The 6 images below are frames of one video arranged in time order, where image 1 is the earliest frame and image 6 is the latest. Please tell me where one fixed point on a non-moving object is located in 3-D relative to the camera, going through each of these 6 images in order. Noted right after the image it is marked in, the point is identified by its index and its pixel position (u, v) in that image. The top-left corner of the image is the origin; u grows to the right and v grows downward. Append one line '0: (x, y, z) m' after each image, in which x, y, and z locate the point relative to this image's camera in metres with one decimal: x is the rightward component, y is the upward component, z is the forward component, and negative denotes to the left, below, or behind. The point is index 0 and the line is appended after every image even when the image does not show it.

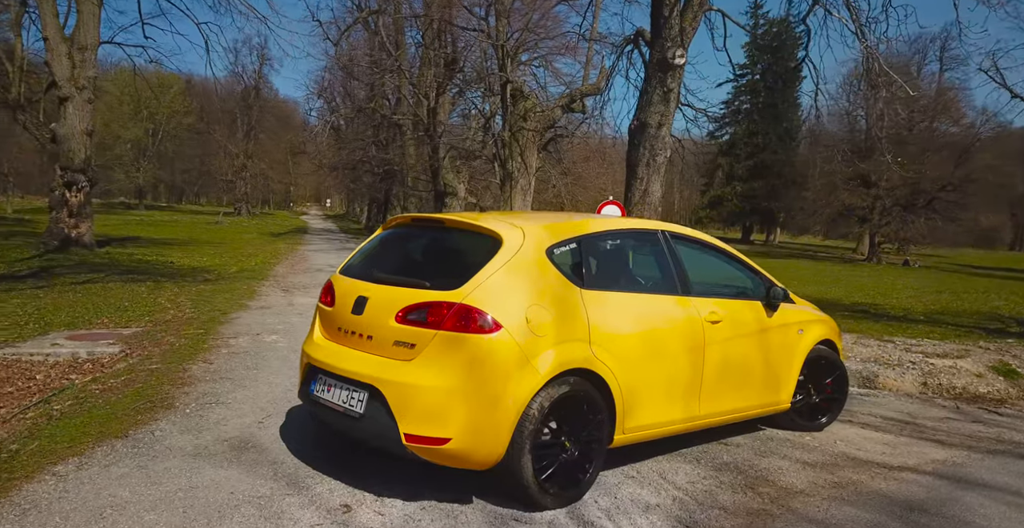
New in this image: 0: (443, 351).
0: (-0.3, -0.4, +2.6) m
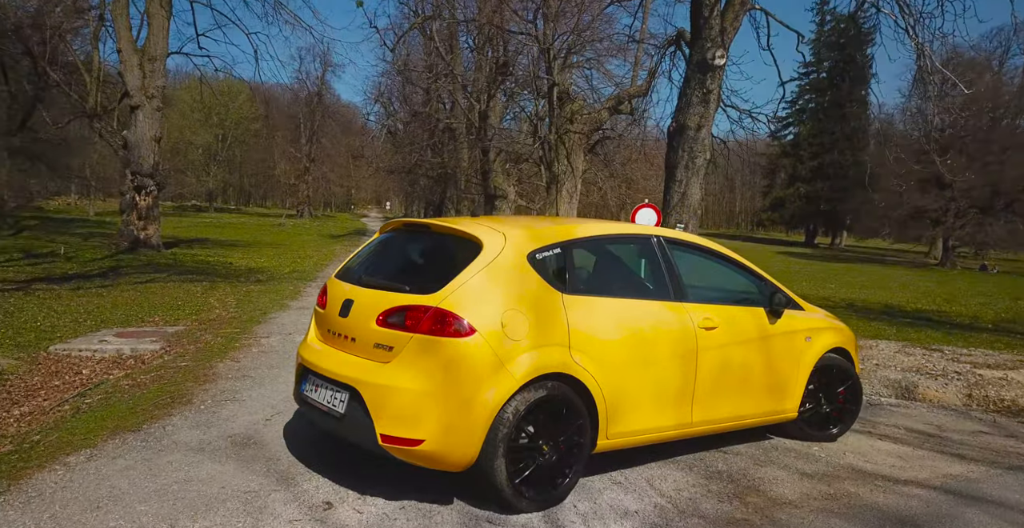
0: (-0.4, -0.4, +2.6) m
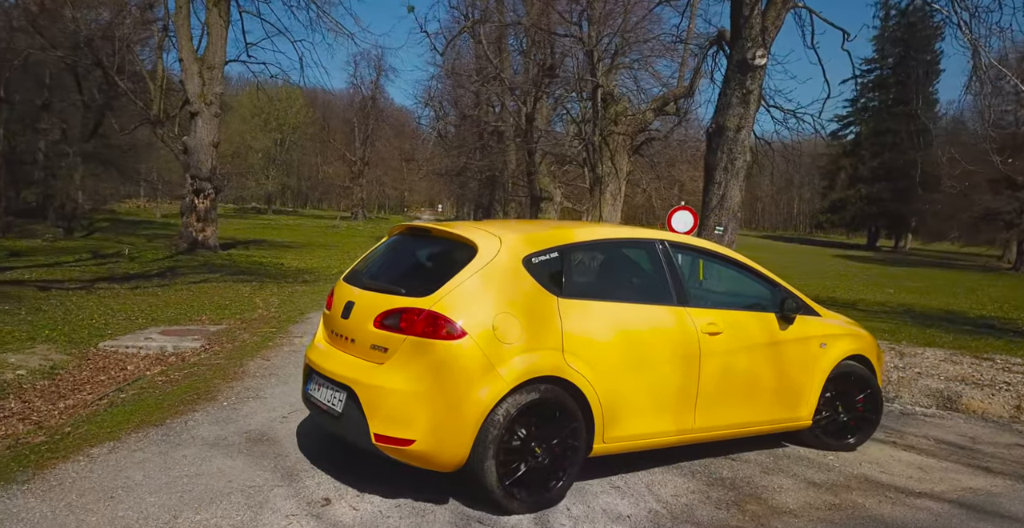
0: (-0.4, -0.4, +2.7) m
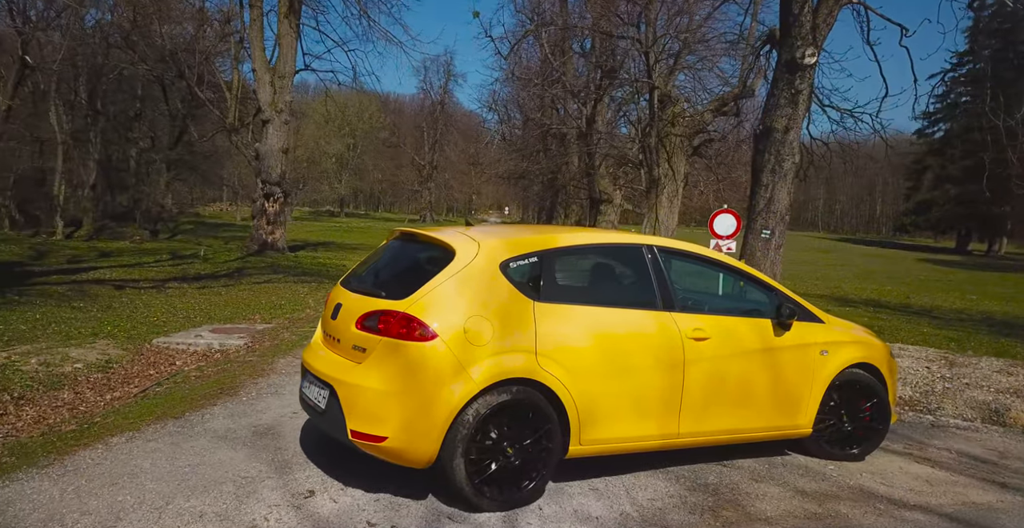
0: (-0.6, -0.4, +2.8) m
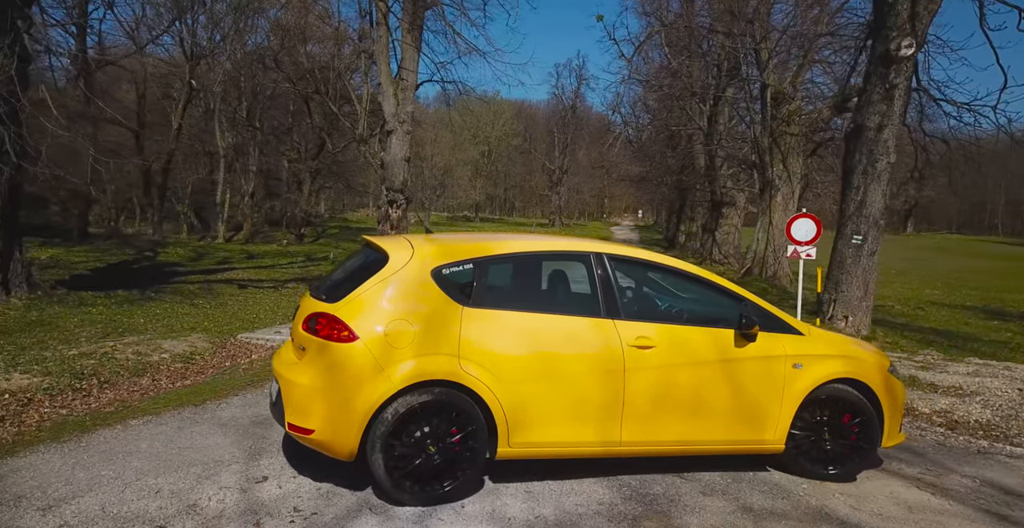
0: (-0.9, -0.4, +3.0) m
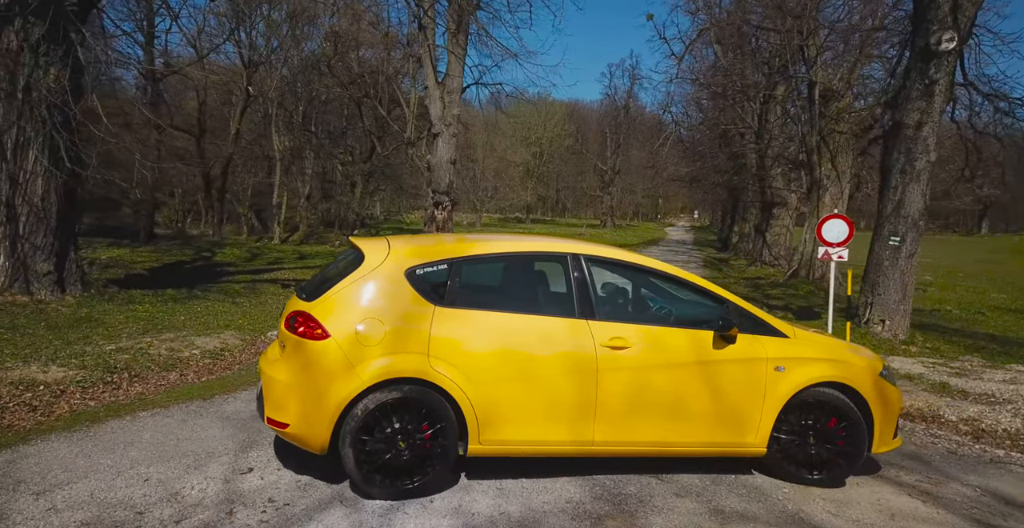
0: (-1.1, -0.4, +3.1) m
